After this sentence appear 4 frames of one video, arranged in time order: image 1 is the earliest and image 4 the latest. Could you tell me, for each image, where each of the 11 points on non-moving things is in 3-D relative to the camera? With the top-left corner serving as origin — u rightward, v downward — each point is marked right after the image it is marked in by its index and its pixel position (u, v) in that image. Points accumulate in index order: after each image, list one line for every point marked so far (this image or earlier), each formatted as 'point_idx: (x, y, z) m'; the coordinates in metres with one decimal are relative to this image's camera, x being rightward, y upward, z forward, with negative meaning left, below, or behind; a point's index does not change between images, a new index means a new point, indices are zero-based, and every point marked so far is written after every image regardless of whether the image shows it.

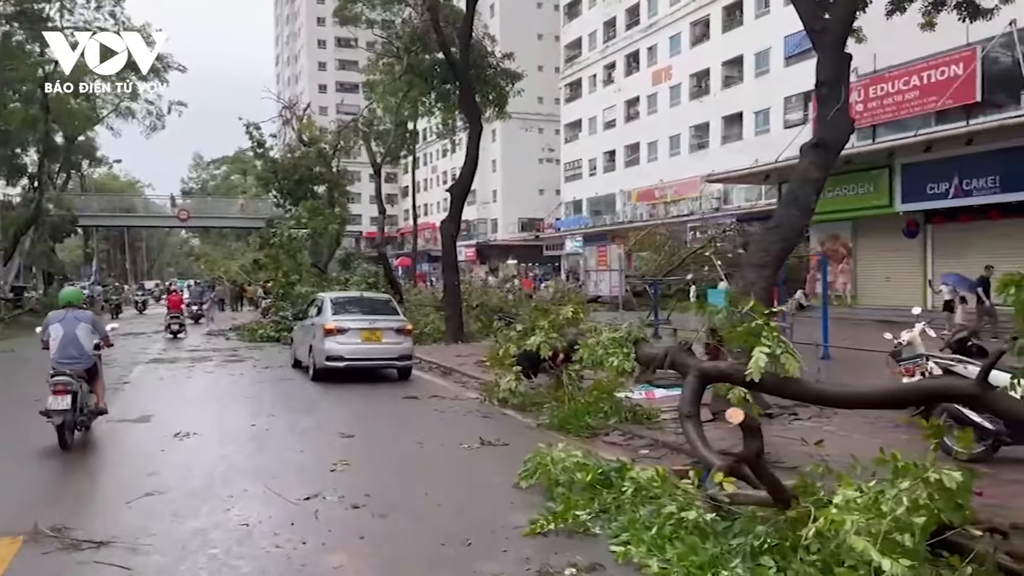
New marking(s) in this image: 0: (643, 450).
0: (+1.2, -1.4, +7.4) m
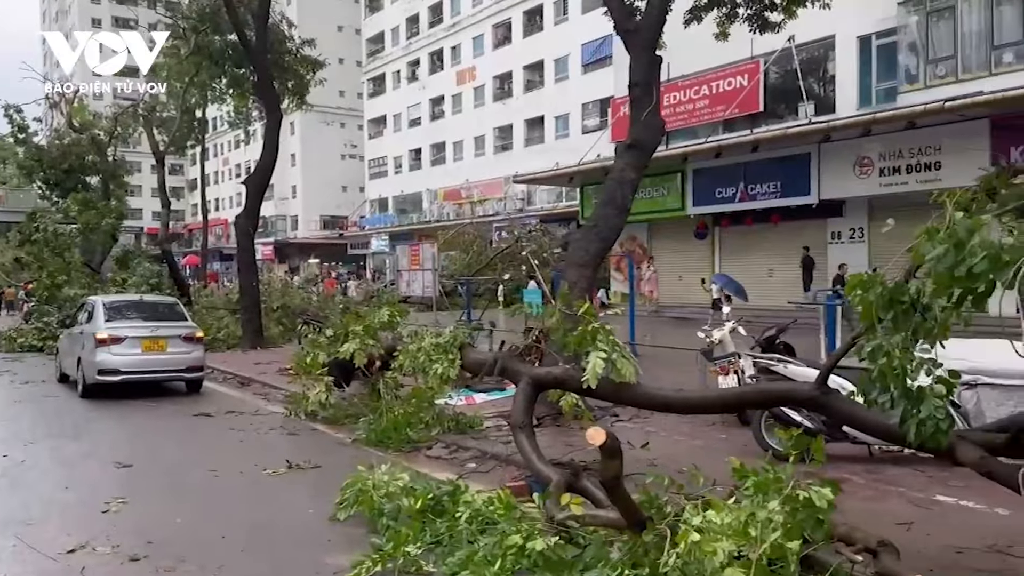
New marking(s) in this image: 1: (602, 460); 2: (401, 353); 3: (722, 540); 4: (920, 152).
0: (-0.4, -1.5, +6.9) m
1: (+0.4, -0.7, +3.5) m
2: (-1.1, -0.6, +8.1) m
3: (+0.8, -1.0, +3.4) m
4: (+8.8, +2.9, +18.0) m
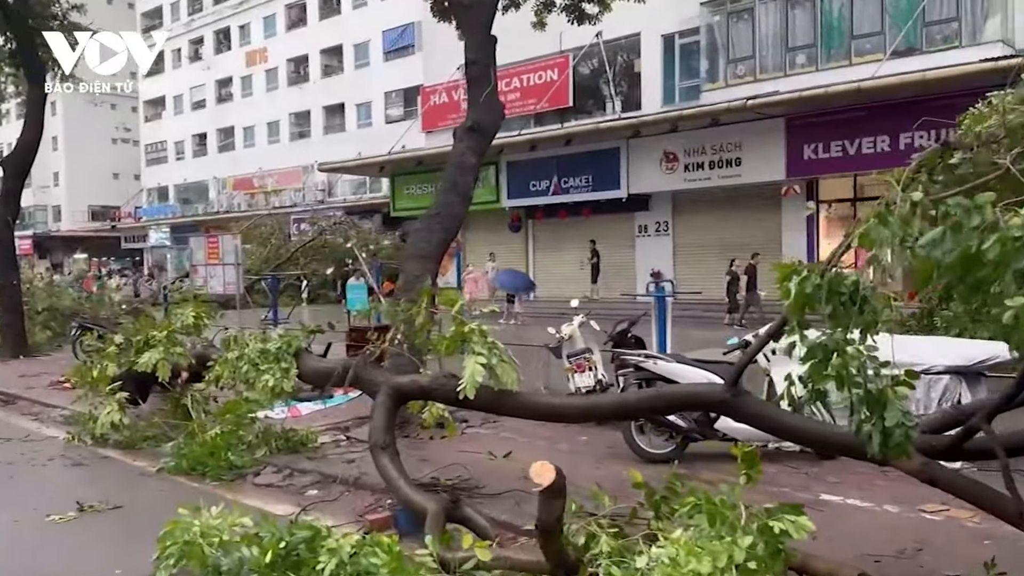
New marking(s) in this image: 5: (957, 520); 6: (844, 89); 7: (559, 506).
0: (-1.4, -1.4, +5.9) m
1: (+0.1, -0.7, +2.7) m
2: (-2.4, -0.6, +6.8) m
3: (+0.6, -1.0, +2.8) m
4: (+4.7, +3.1, +18.8) m
5: (+2.5, -1.3, +4.8) m
6: (+6.2, +3.7, +15.6) m
7: (+0.2, -0.7, +2.8) m
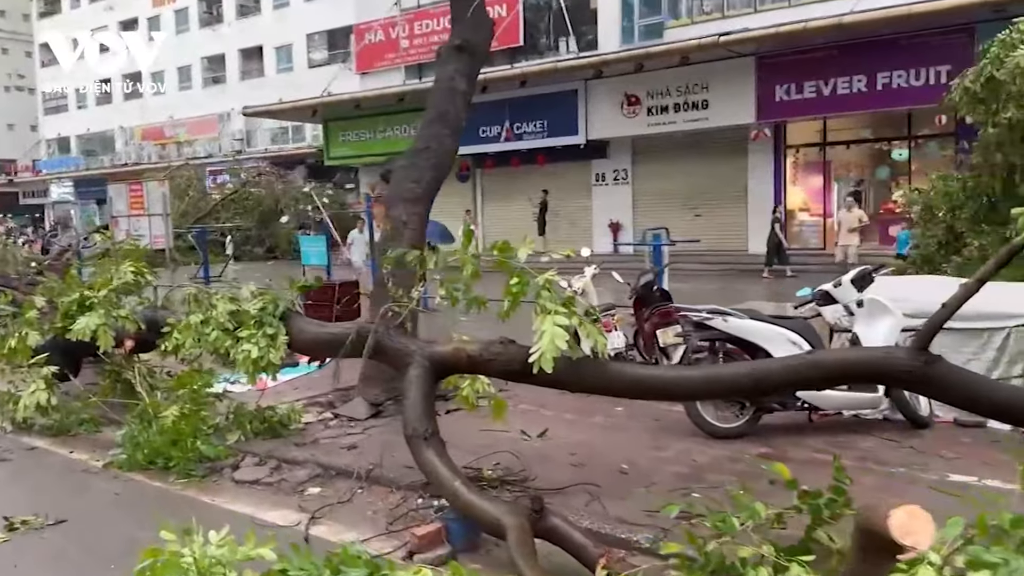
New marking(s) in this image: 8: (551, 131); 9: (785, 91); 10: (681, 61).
0: (-1.1, -1.1, +4.7) m
1: (+0.7, -0.5, +1.6) m
2: (-2.2, -0.3, +5.5) m
3: (+1.2, -0.8, +1.7) m
4: (+3.7, +4.2, +17.8) m
5: (+2.9, -1.0, +3.9) m
6: (+5.5, +4.6, +14.7) m
7: (+0.7, -0.6, +1.7) m
8: (+0.9, +3.7, +19.9) m
9: (+5.4, +3.9, +16.3) m
10: (+3.5, +4.8, +17.6) m
